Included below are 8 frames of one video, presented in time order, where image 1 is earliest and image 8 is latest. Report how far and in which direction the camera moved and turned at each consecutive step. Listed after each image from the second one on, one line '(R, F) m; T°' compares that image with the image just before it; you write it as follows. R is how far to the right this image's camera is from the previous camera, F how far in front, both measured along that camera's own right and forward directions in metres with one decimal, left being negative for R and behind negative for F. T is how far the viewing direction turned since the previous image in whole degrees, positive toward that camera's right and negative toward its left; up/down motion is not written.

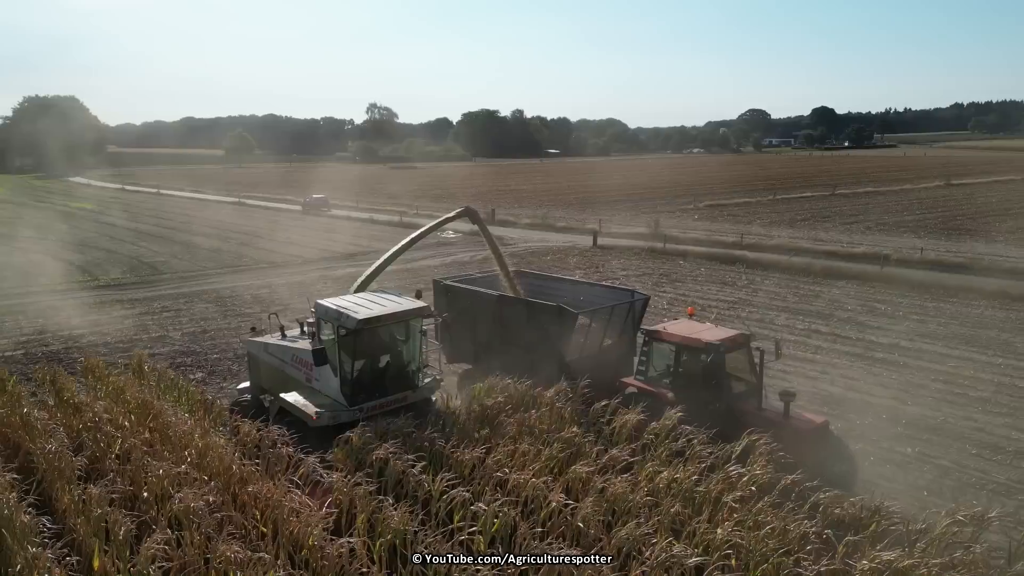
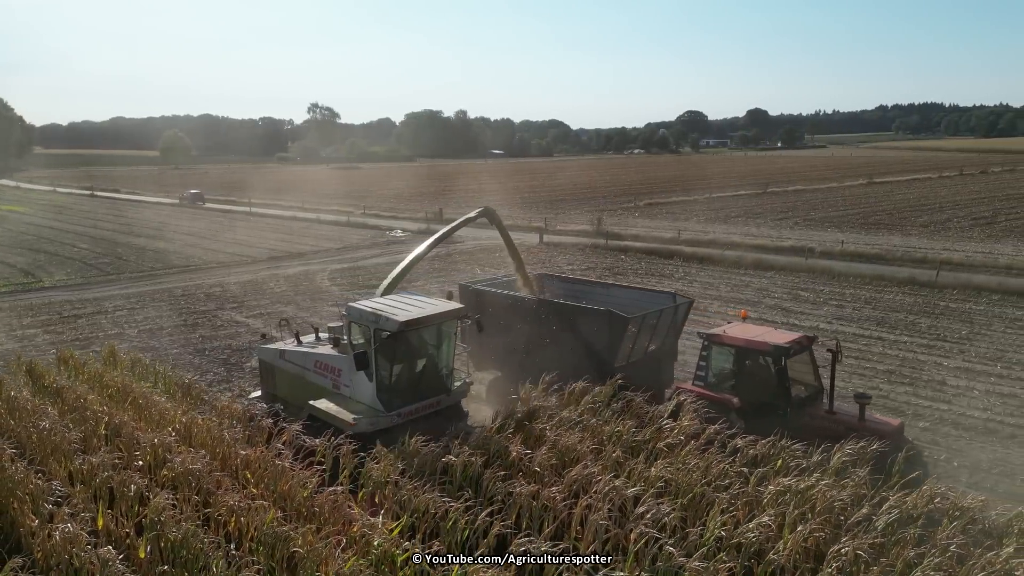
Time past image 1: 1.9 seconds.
(-0.1, -0.7) m; +4°
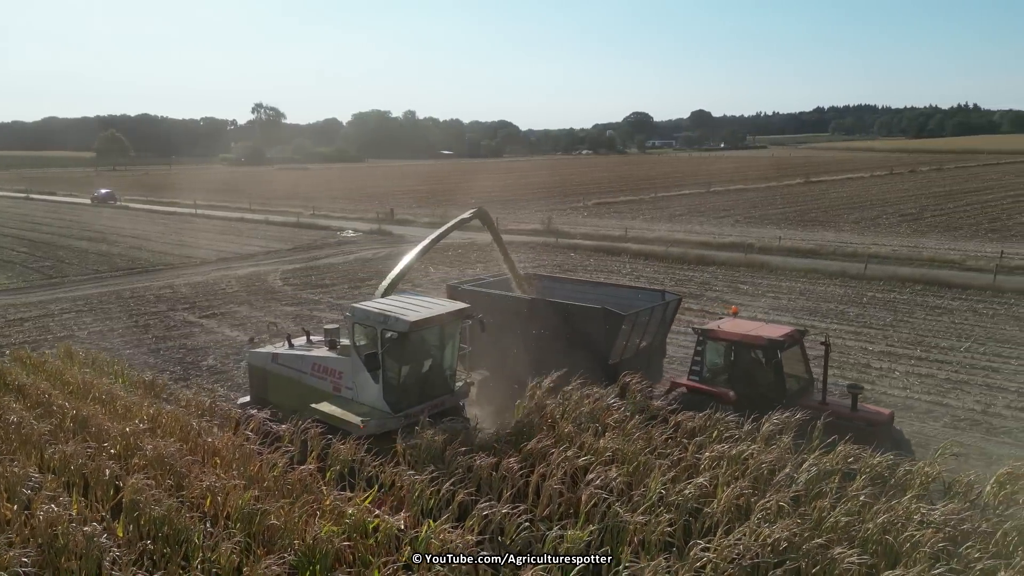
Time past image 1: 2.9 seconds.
(-0.1, -0.4) m; +4°
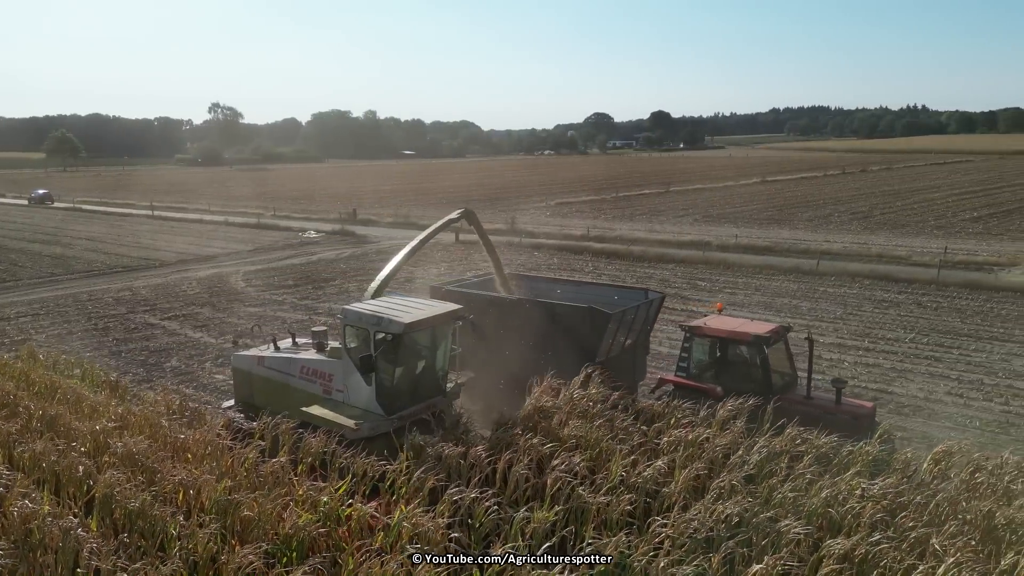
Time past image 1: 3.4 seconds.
(0.0, -0.2) m; +3°
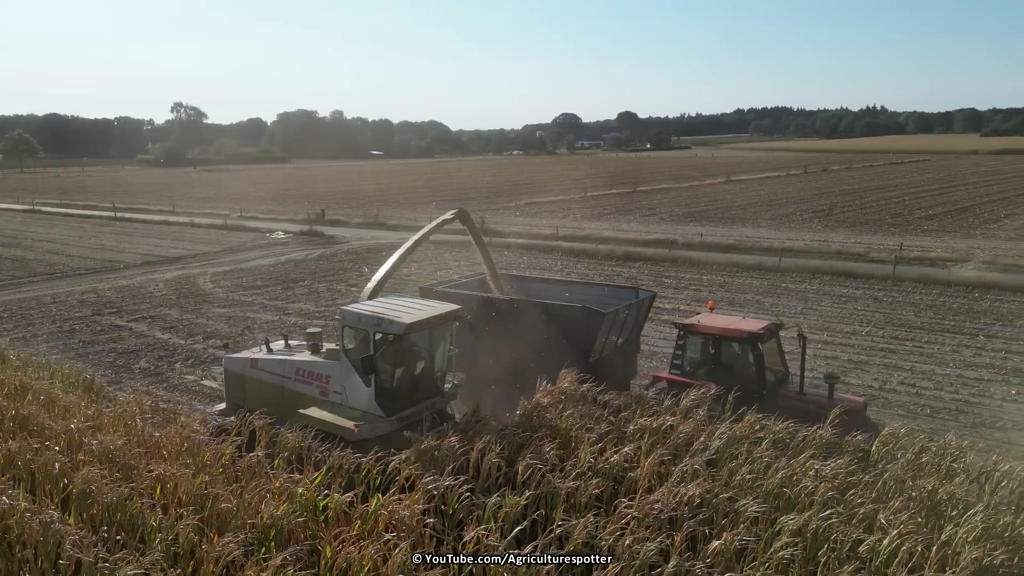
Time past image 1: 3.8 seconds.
(0.0, -0.2) m; +2°
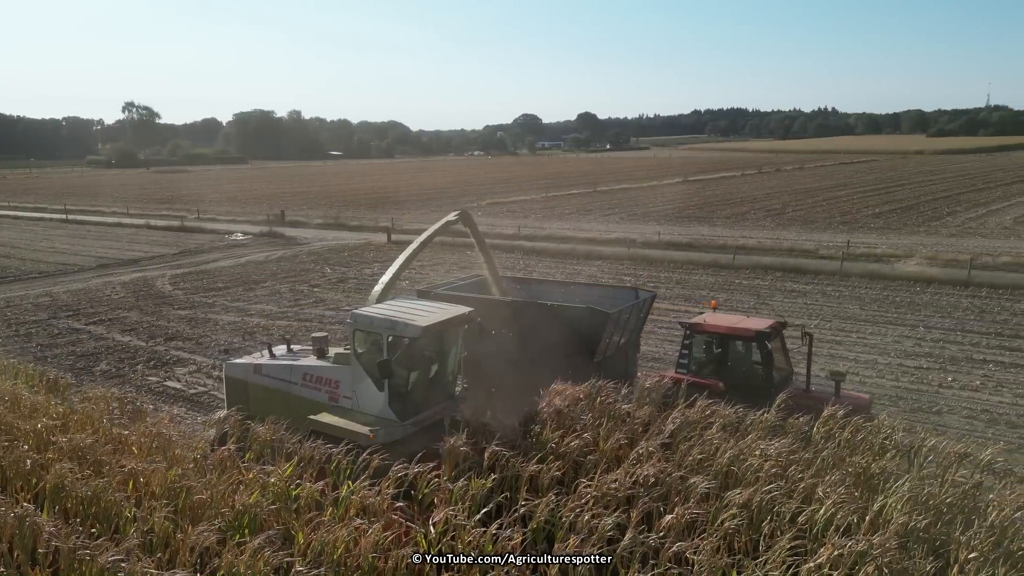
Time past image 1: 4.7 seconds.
(0.0, -0.3) m; +3°
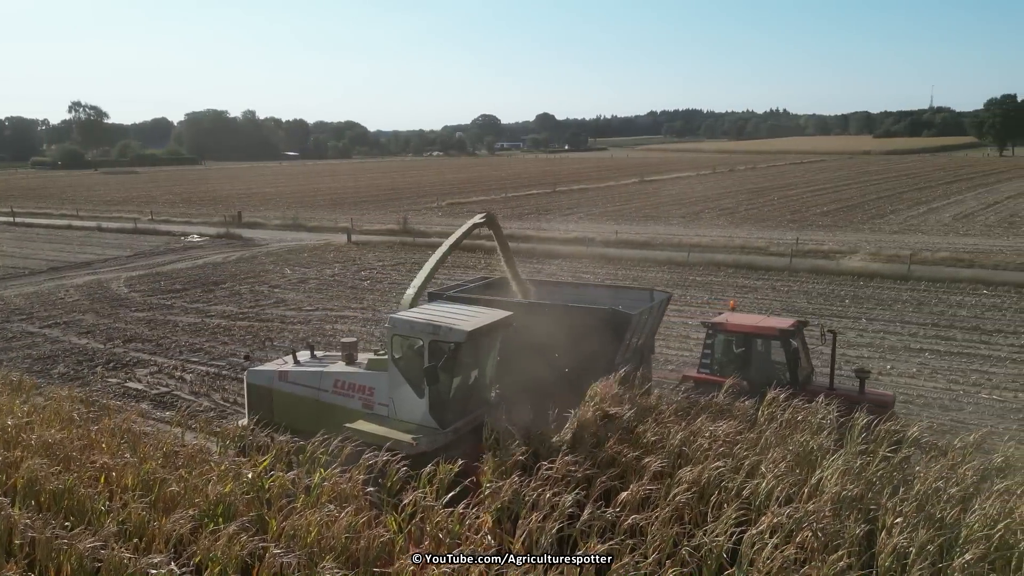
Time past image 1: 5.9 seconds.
(0.0, -0.3) m; +3°
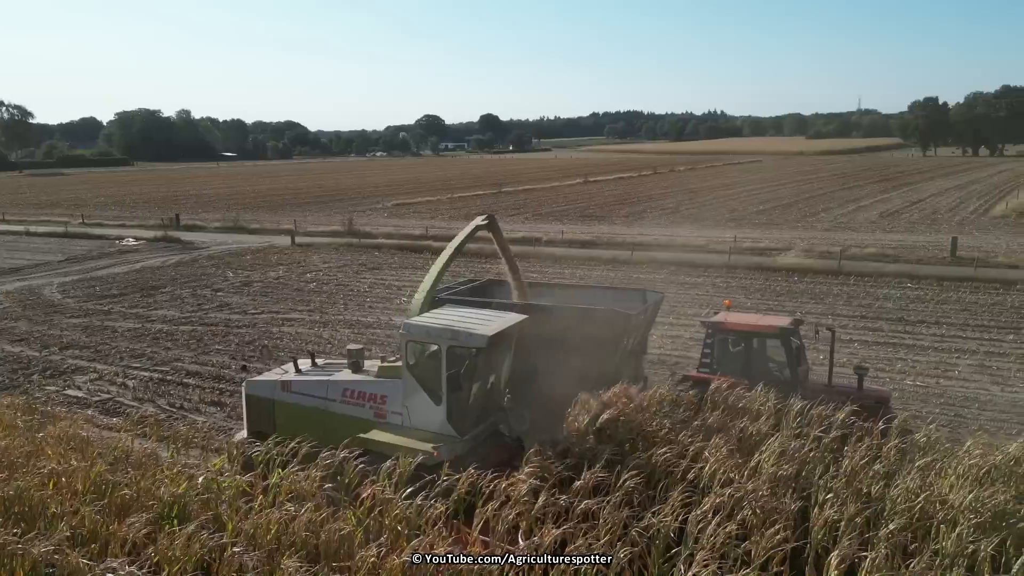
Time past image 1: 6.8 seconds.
(-0.1, -0.2) m; +4°
